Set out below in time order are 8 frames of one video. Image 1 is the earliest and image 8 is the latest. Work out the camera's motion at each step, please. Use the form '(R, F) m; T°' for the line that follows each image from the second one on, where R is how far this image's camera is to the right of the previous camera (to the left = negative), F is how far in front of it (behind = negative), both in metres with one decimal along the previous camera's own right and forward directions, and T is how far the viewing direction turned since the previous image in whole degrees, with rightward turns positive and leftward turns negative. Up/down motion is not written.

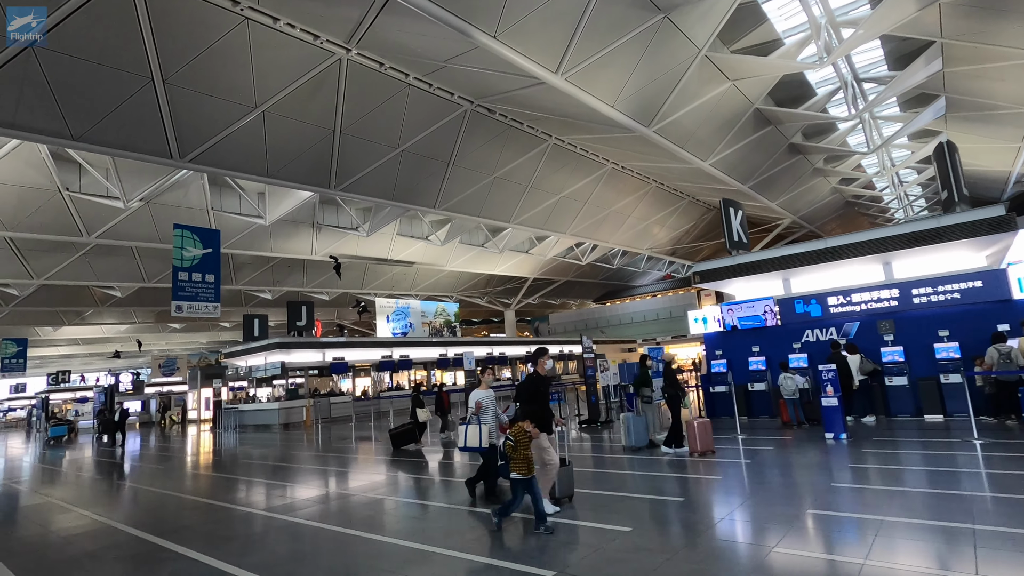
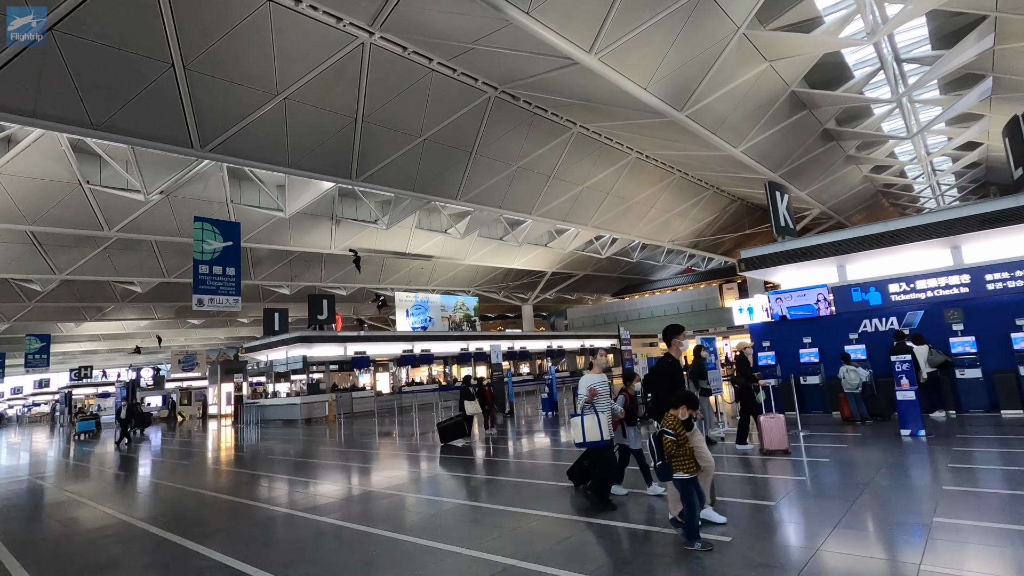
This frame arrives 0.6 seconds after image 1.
(-0.4, +0.4) m; -1°
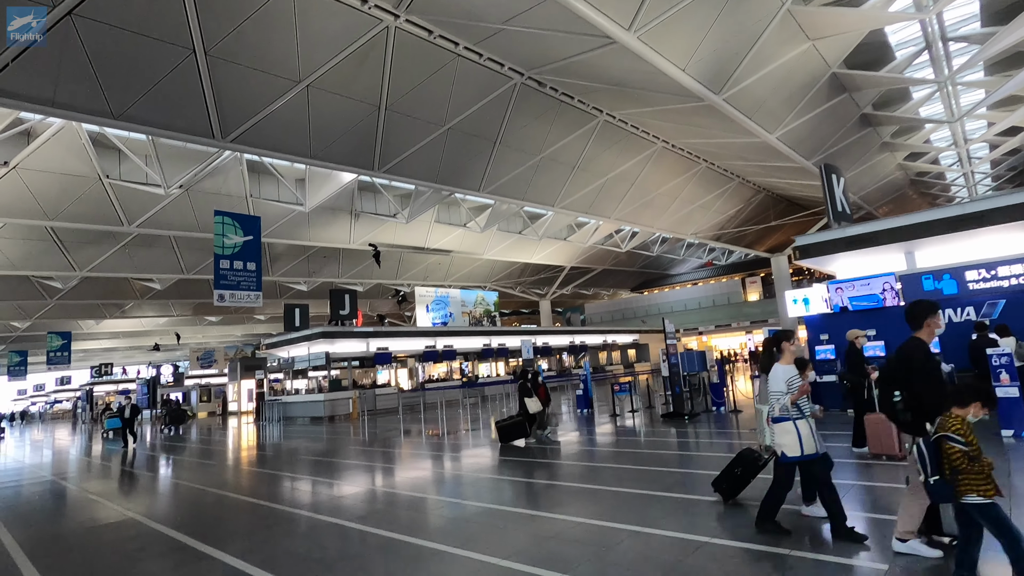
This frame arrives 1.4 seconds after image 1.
(-0.4, +0.5) m; -1°
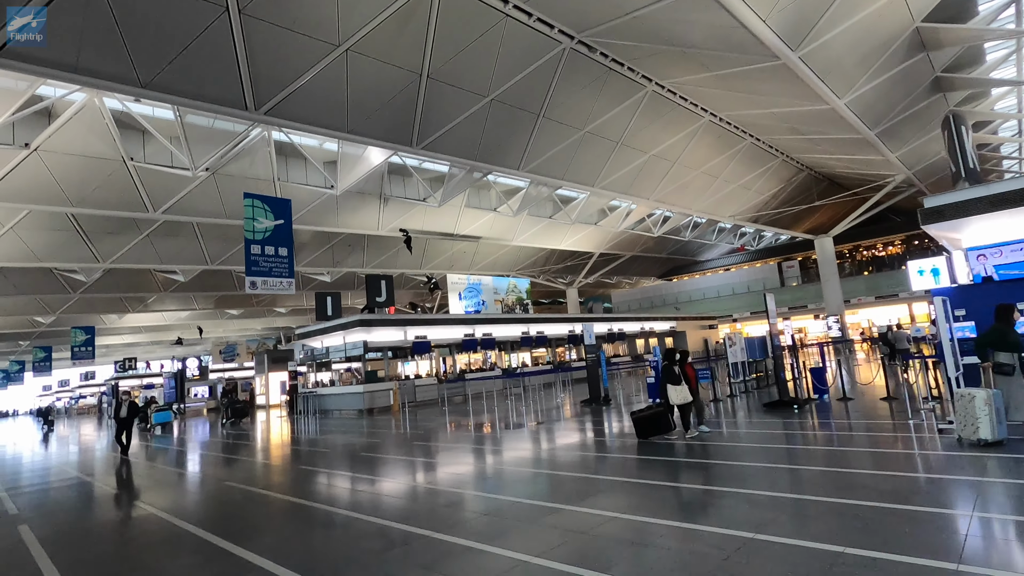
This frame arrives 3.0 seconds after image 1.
(-1.0, +1.0) m; -1°
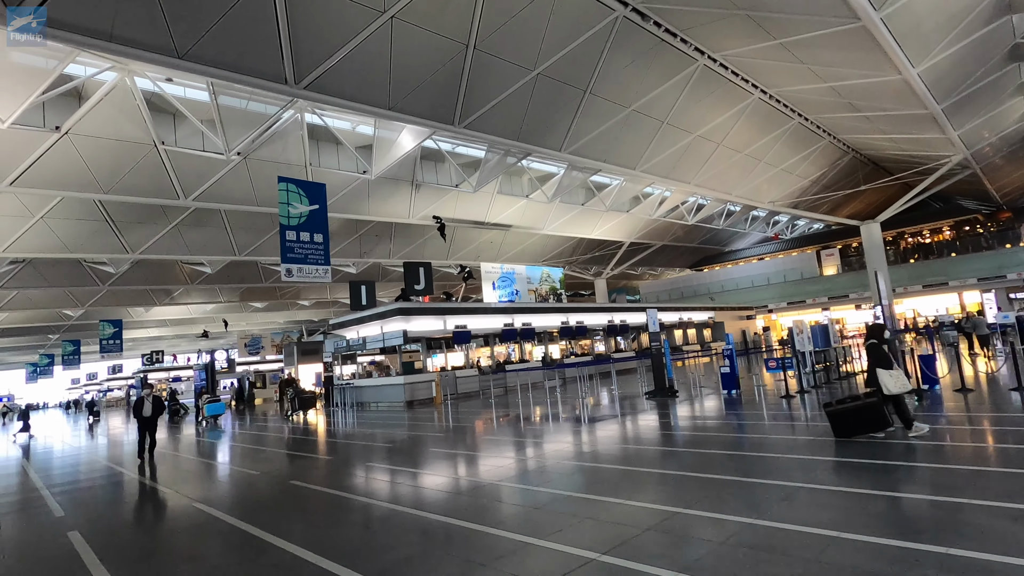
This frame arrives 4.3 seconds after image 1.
(-0.8, +0.7) m; -2°
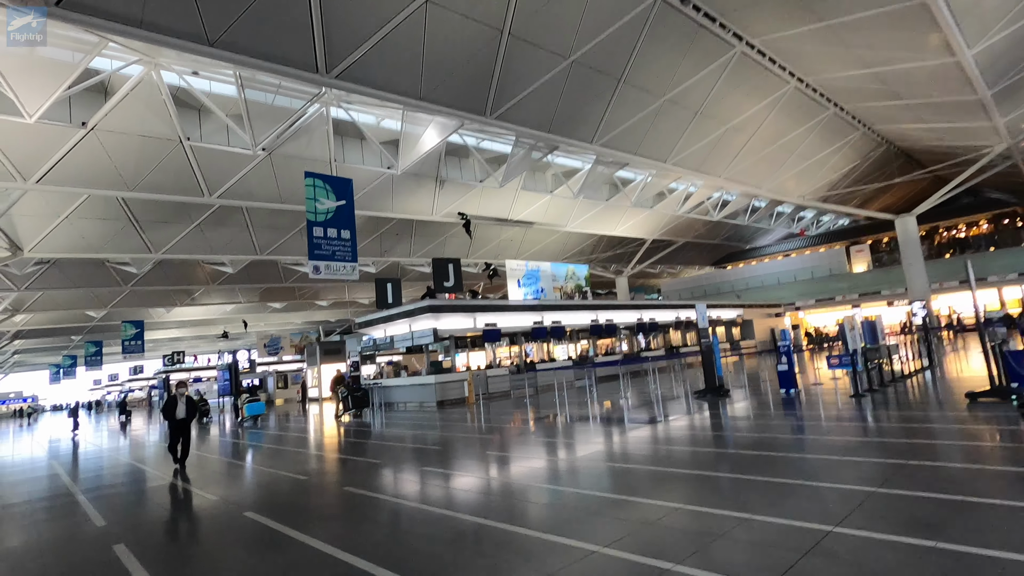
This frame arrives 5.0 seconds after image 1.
(-0.5, +0.4) m; -1°
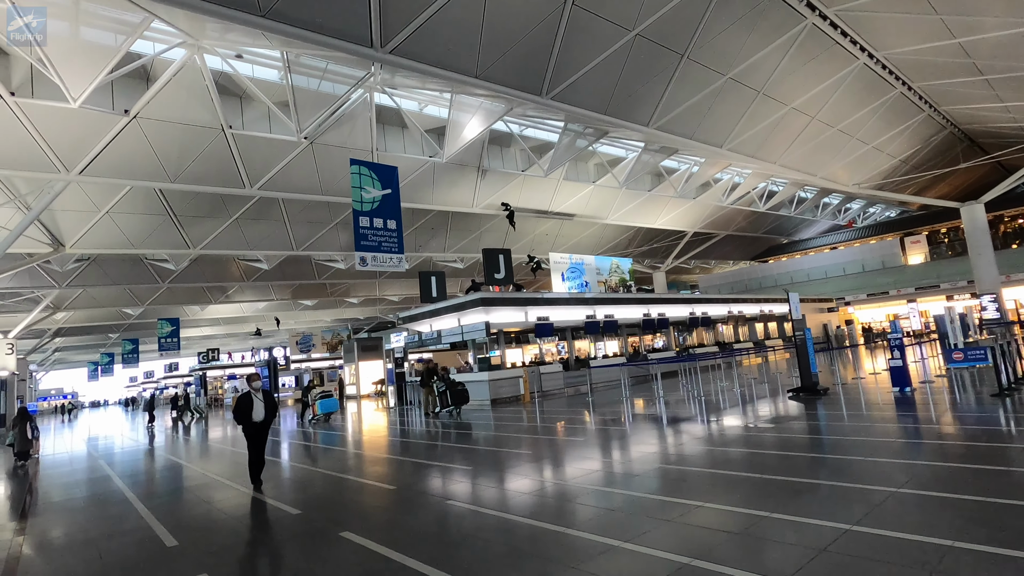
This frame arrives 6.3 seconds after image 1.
(-0.8, +0.8) m; -2°
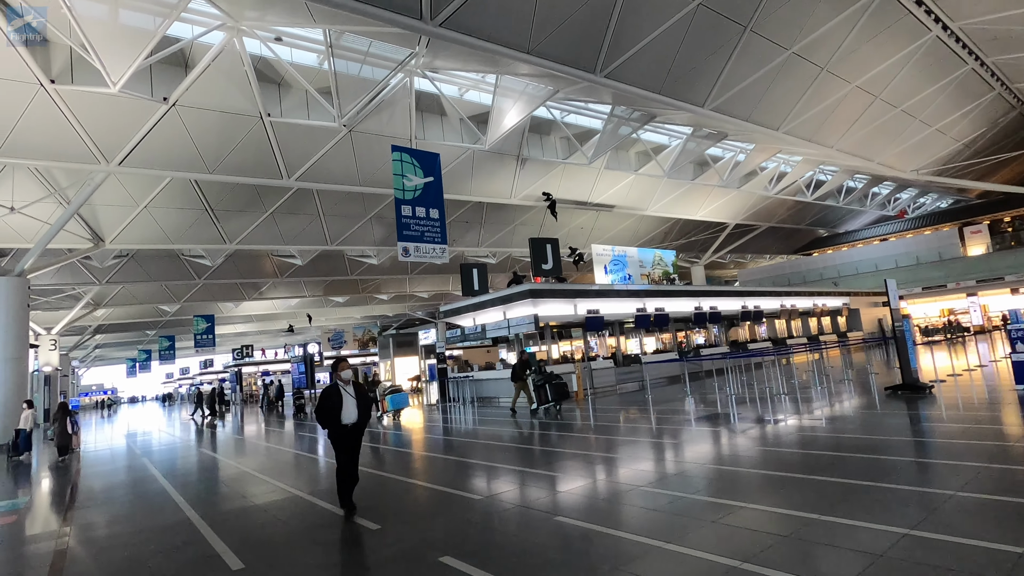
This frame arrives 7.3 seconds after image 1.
(-0.6, +0.7) m; -3°
